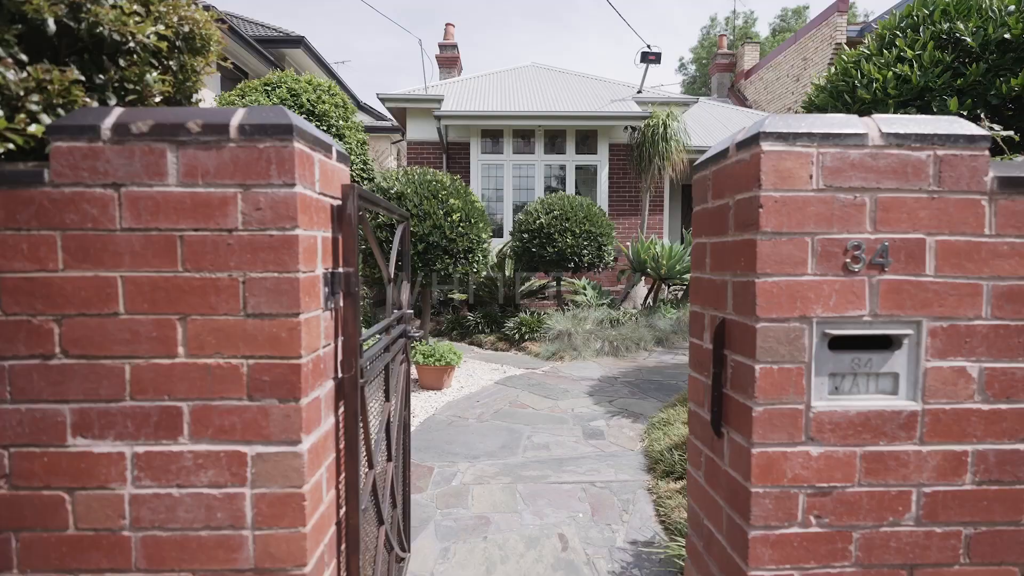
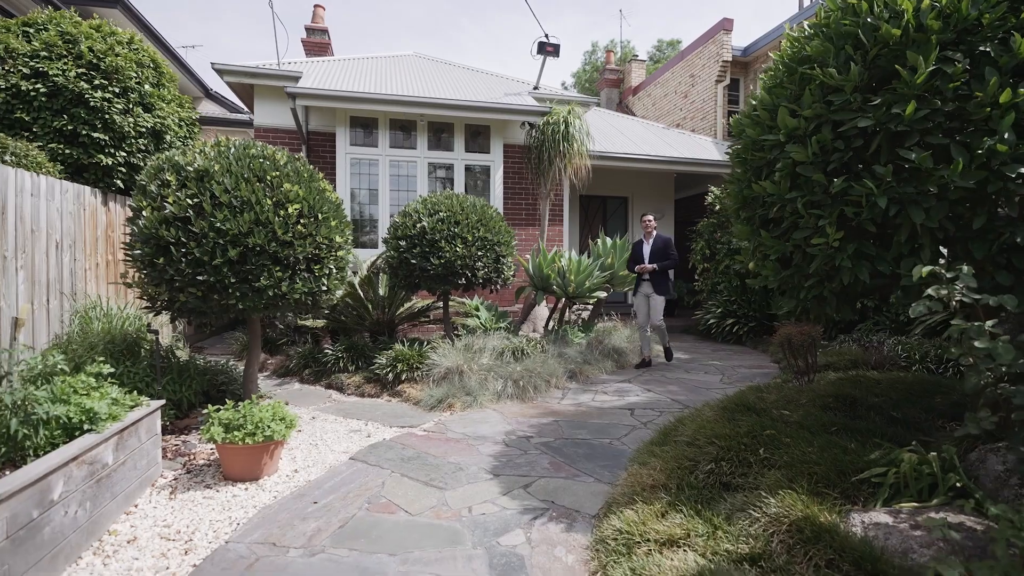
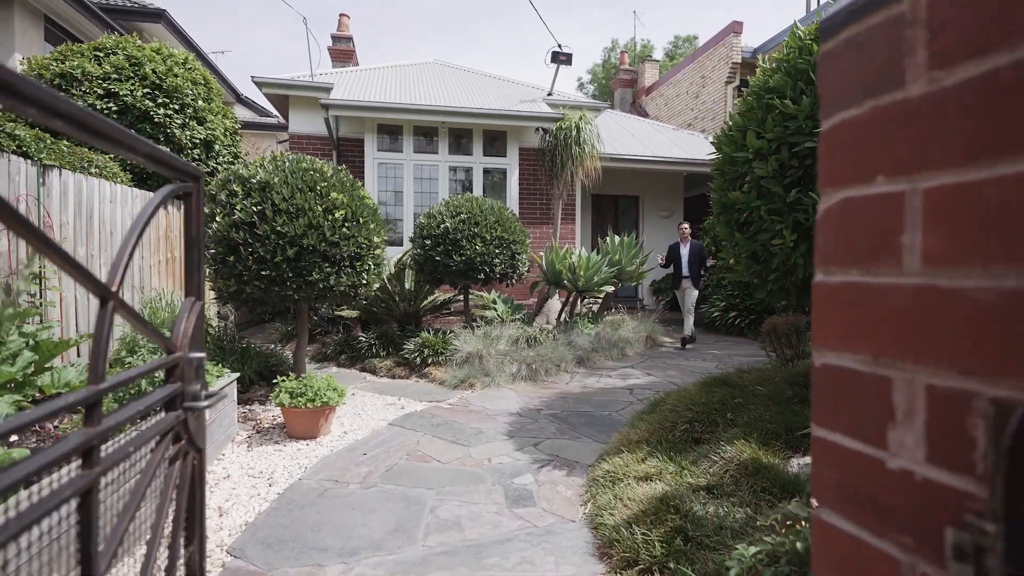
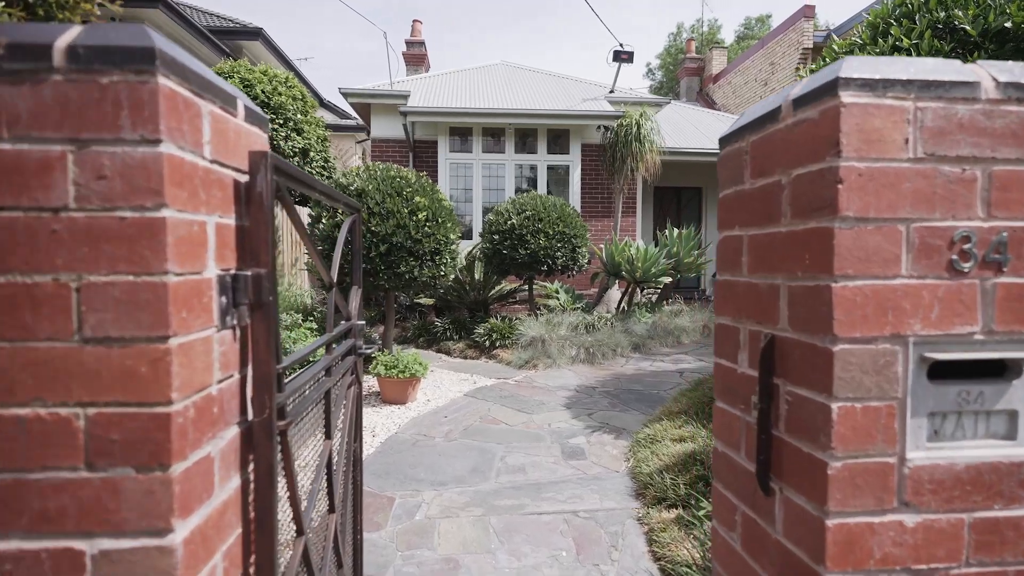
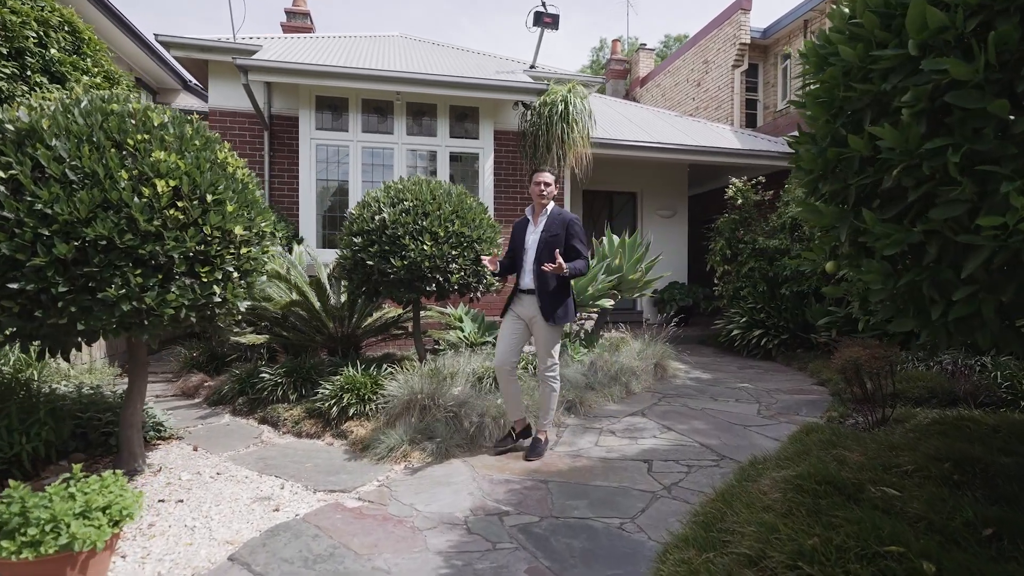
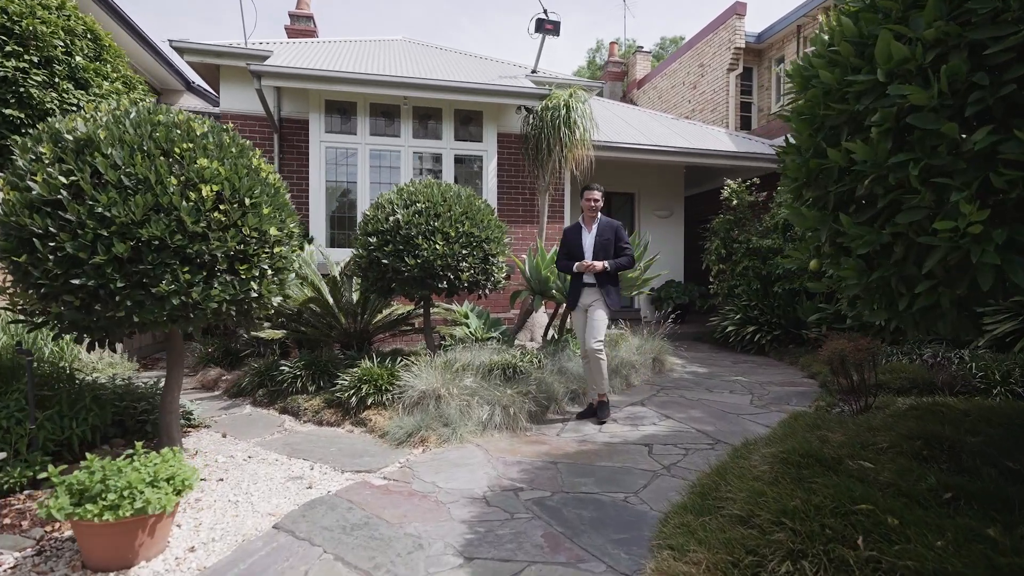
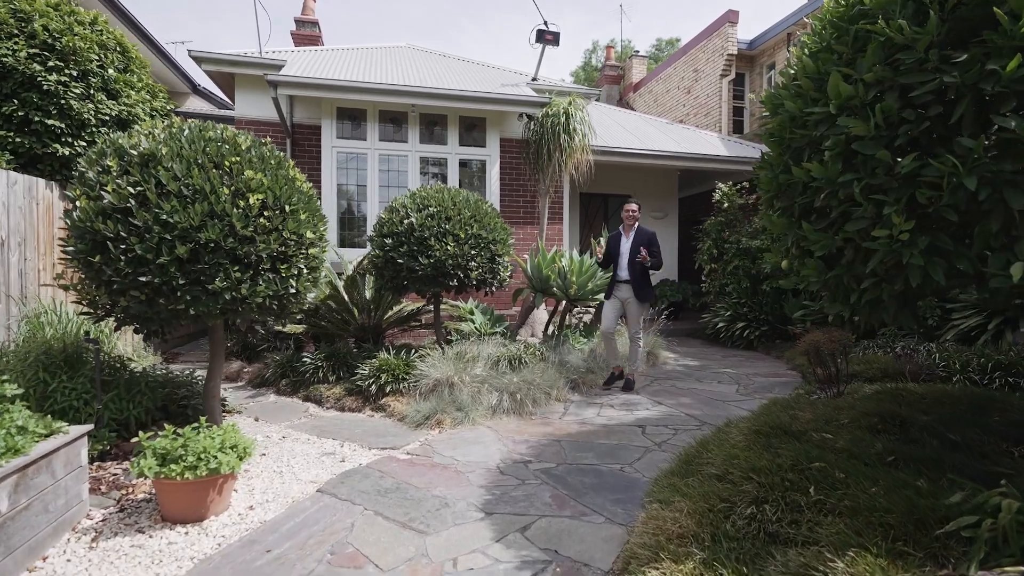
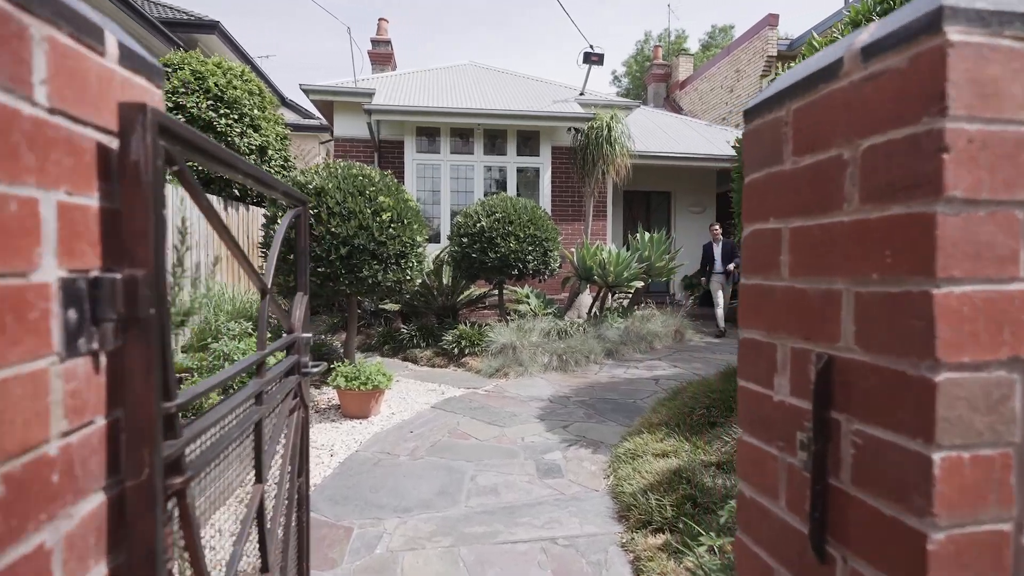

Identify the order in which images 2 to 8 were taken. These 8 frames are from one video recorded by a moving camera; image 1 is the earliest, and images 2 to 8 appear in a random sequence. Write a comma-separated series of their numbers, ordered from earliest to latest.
4, 8, 3, 2, 7, 6, 5
